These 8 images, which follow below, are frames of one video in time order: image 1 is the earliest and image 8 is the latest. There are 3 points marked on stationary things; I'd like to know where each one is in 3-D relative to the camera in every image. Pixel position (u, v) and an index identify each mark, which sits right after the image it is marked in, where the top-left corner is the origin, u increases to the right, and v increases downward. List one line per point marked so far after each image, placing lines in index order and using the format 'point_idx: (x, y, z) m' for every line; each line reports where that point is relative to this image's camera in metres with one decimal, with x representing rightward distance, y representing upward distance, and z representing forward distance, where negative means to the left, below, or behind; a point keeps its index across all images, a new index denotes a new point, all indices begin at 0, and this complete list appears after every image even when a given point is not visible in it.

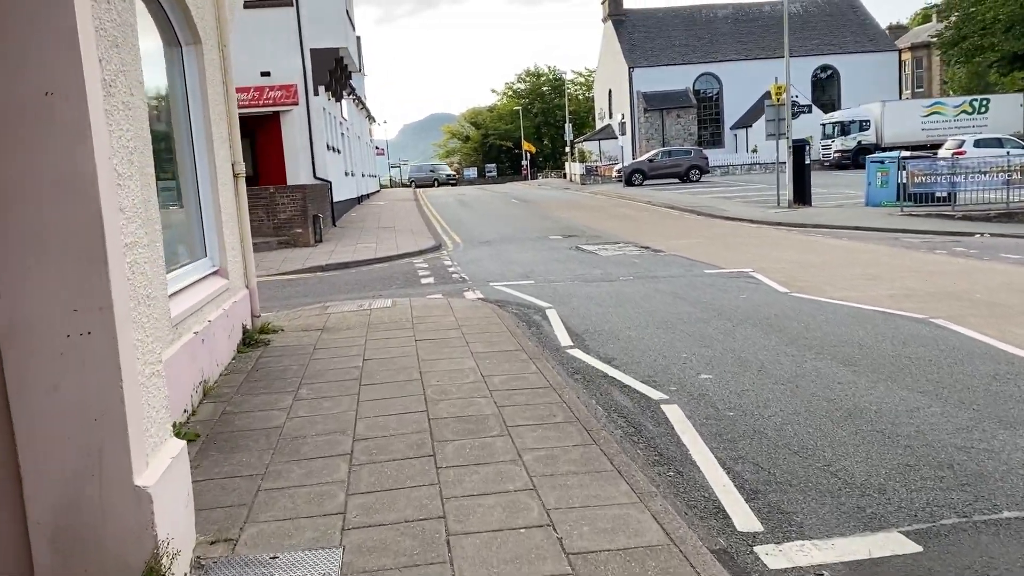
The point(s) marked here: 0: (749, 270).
0: (+3.1, +0.2, +11.2) m
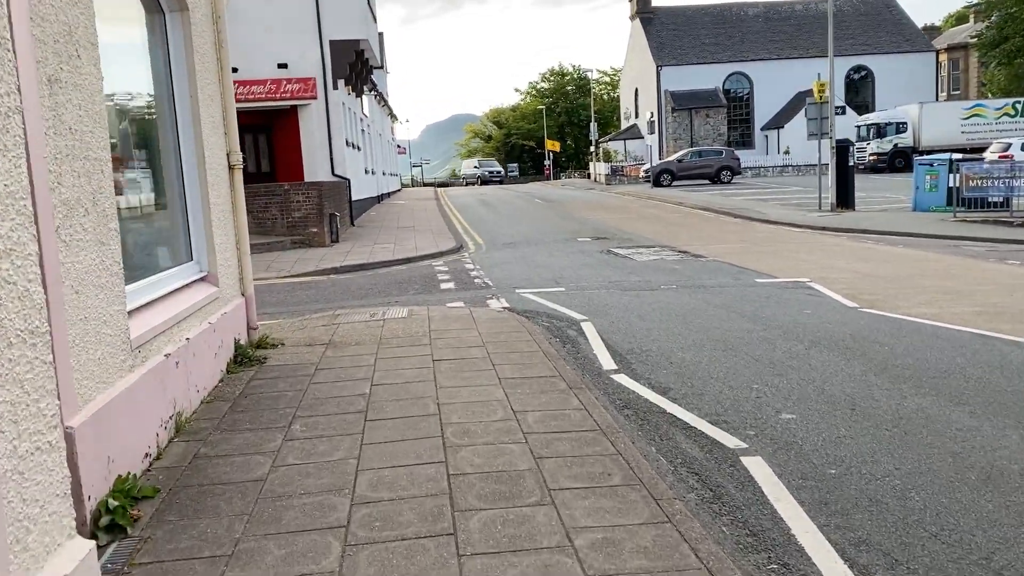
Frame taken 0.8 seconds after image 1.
0: (+3.4, +0.1, +10.1) m
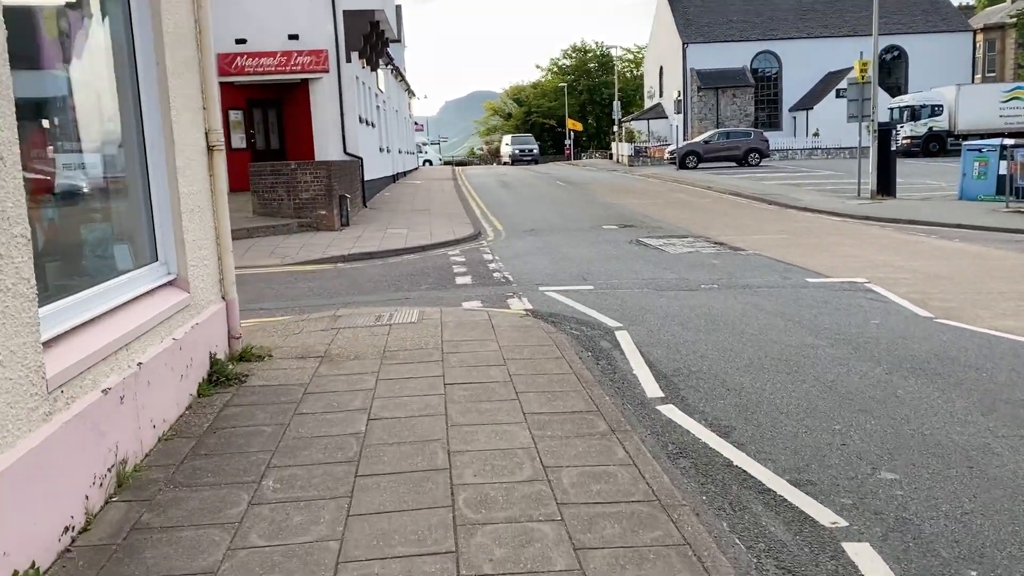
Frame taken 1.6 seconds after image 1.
0: (+3.7, +0.1, +9.0) m
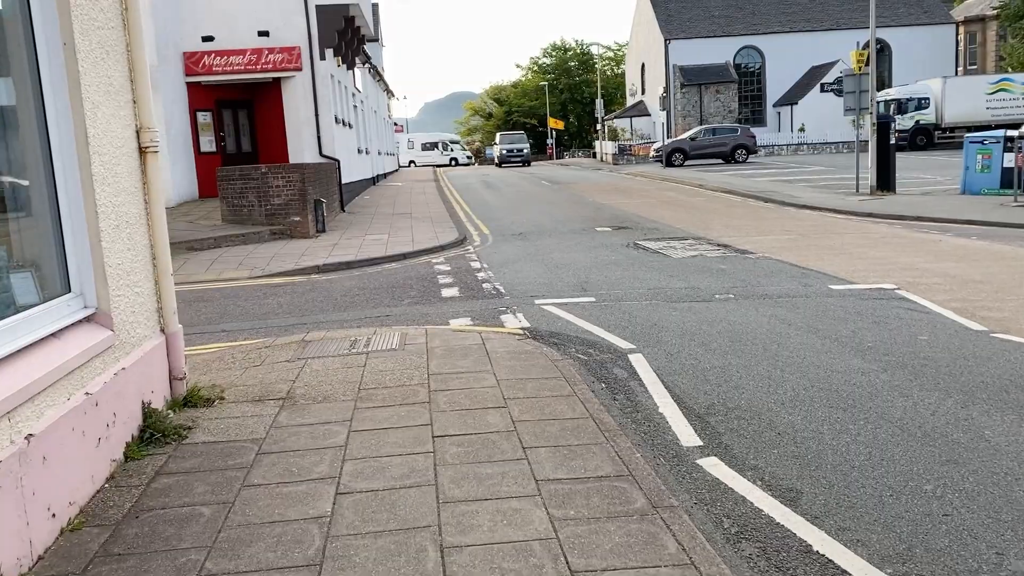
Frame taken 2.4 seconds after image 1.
0: (+3.6, 0.0, +8.1) m
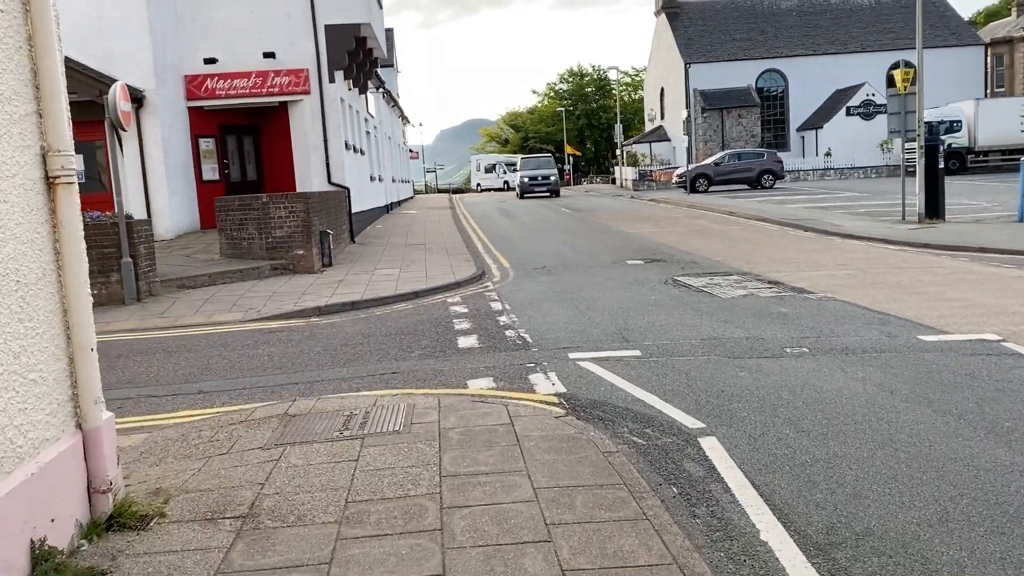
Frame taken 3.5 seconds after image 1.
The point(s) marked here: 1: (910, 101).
0: (+3.8, -0.4, +6.8) m
1: (+8.4, +3.9, +18.3) m
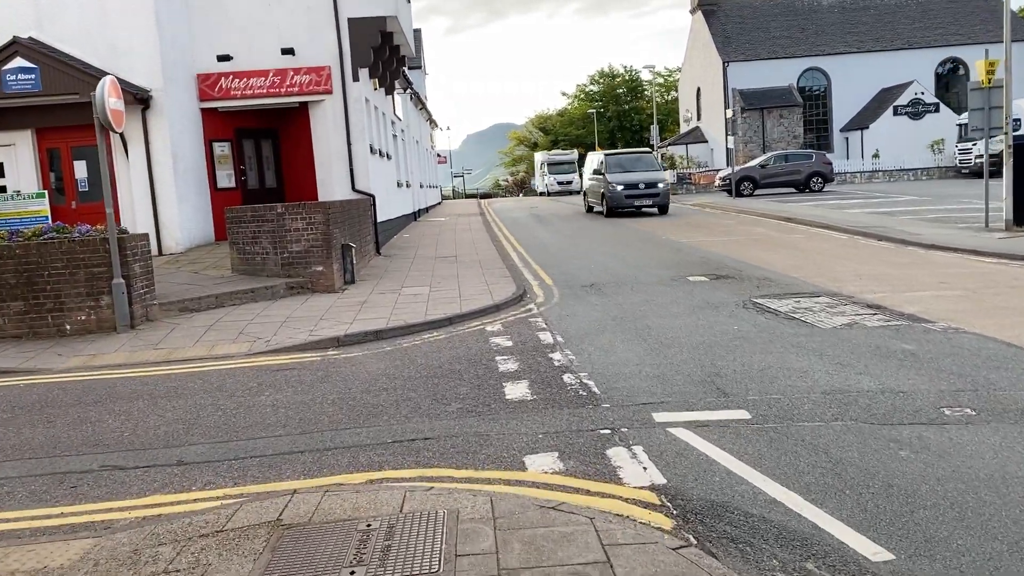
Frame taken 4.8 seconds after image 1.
0: (+4.2, -0.7, +5.1) m
1: (+9.2, +3.6, +16.5) m
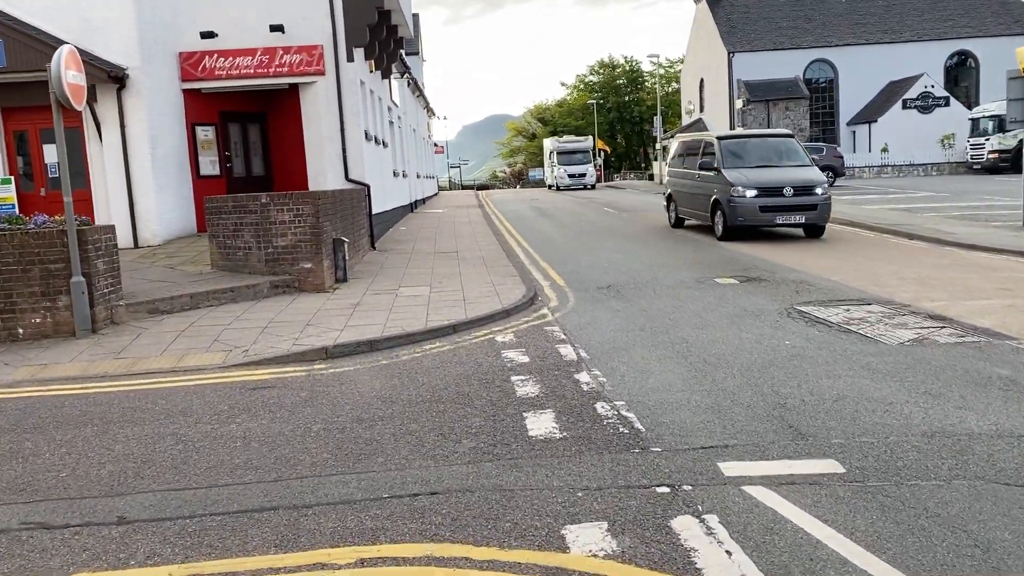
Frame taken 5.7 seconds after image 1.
0: (+4.4, -0.8, +4.0) m
1: (+9.3, +3.6, +15.4) m
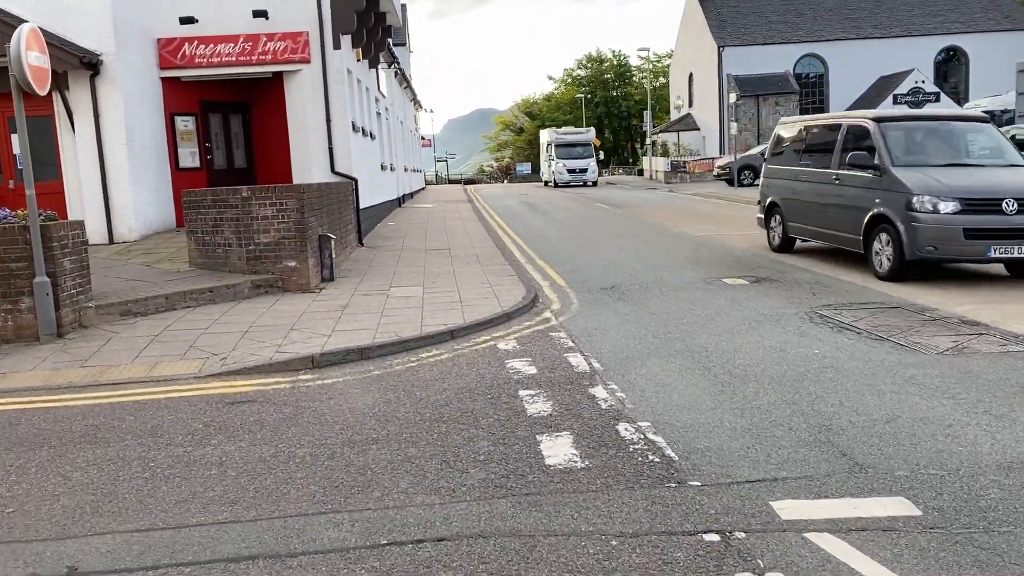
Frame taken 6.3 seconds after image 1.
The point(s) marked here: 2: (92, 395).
0: (+4.5, -0.8, +3.4) m
1: (+9.2, +3.6, +14.9) m
2: (-3.1, -0.8, +6.5) m
